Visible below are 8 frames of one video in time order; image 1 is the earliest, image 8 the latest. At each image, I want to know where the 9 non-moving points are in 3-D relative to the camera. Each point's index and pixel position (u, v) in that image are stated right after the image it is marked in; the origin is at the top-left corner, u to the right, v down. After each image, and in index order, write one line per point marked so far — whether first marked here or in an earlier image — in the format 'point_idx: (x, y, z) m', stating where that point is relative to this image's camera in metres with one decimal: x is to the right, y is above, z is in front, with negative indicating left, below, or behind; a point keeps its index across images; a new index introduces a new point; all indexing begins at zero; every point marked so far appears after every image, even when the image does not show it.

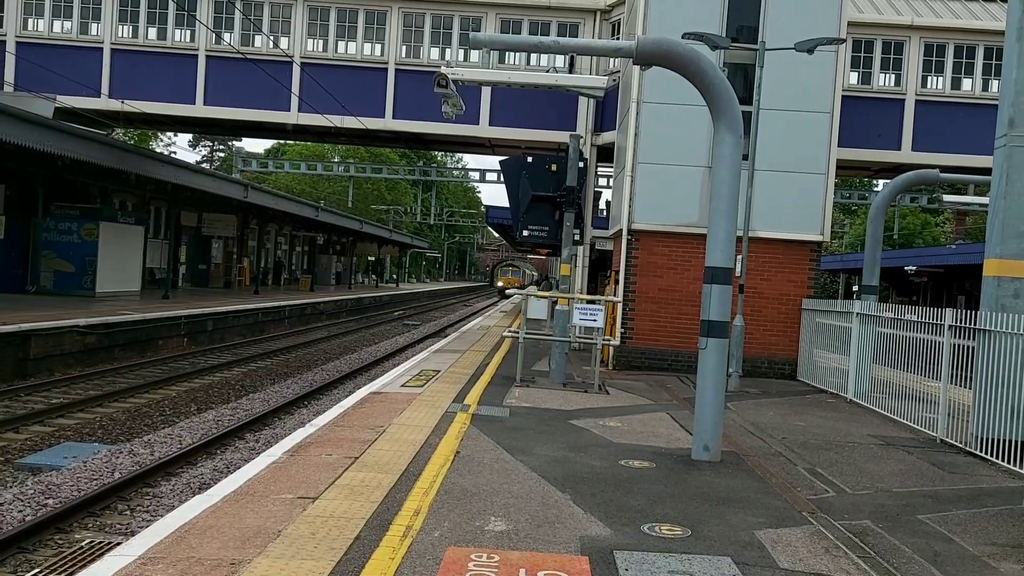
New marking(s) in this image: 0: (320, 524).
0: (-1.2, -1.4, +5.2) m
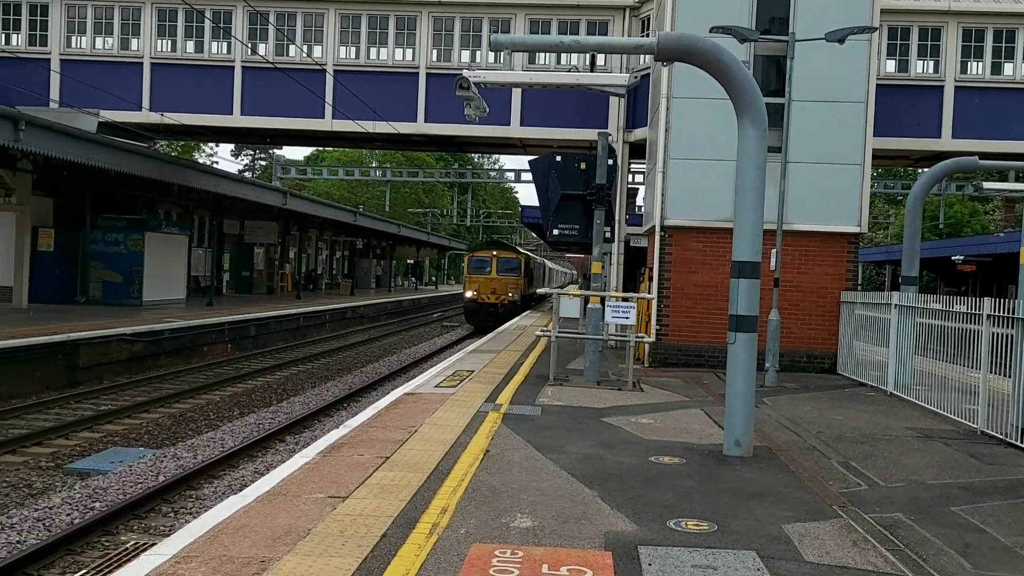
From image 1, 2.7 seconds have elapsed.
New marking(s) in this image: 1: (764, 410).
0: (-1.0, -1.5, +5.4) m
1: (+3.2, -1.6, +11.2) m
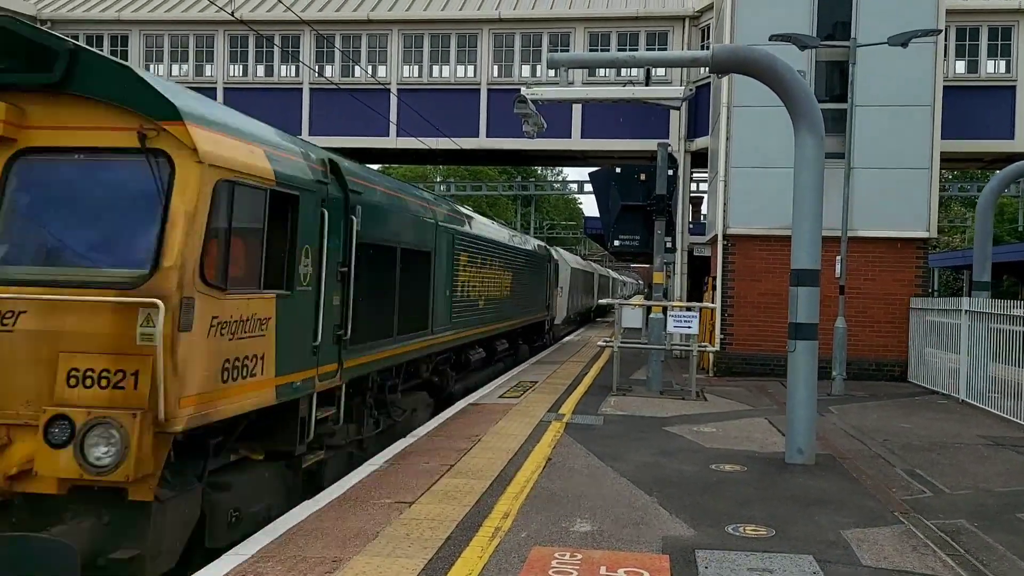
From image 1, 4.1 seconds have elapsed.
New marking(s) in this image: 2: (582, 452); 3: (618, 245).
0: (-0.6, -1.5, +5.6) m
1: (+4.0, -1.7, +11.1) m
2: (+0.7, -1.6, +8.4) m
3: (+1.7, +0.7, +13.7) m
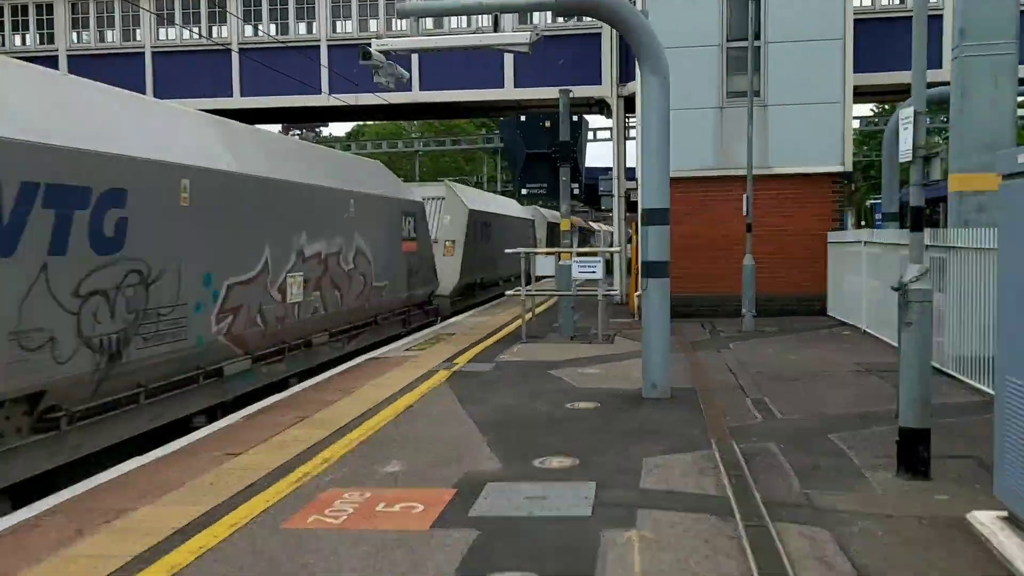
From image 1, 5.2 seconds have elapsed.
0: (-1.9, -1.3, +5.8) m
1: (+2.7, -0.9, +11.3) m
2: (-0.6, -1.1, +8.6) m
3: (+0.2, +1.5, +13.7) m
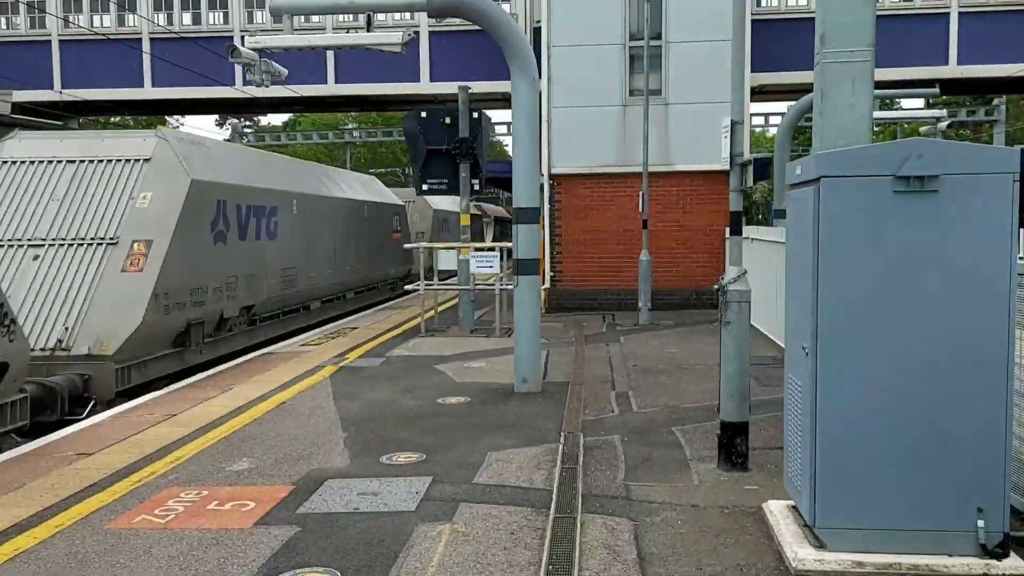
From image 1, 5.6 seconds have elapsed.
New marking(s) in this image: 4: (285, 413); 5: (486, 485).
0: (-3.0, -1.3, +5.8) m
1: (+1.3, -0.8, +11.7) m
2: (-1.9, -1.0, +8.7) m
3: (-1.3, +1.6, +13.9) m
4: (-2.0, -1.1, +7.8) m
5: (-0.2, -1.2, +5.5) m
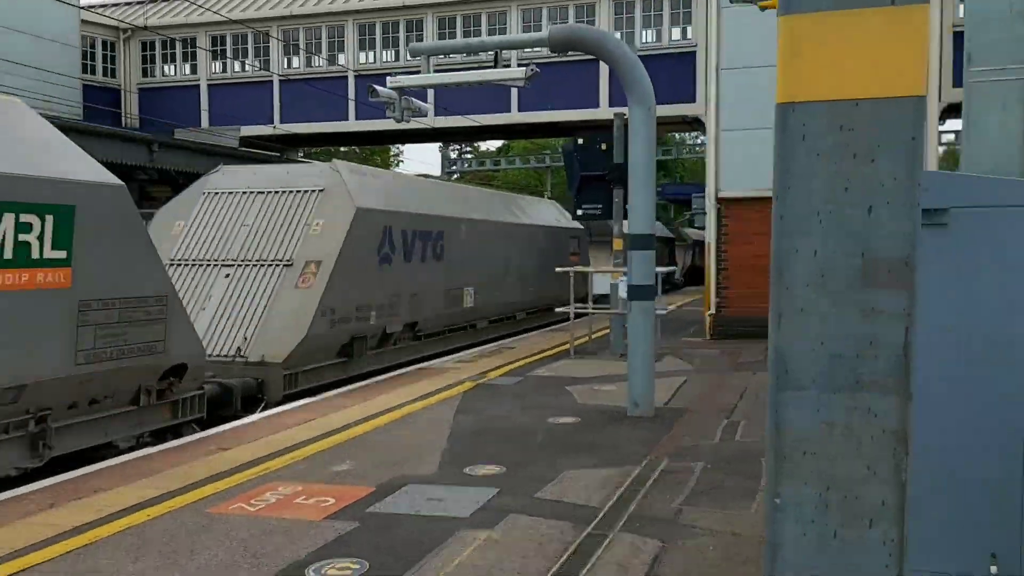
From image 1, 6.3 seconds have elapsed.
0: (-2.4, -1.4, +6.8) m
1: (+3.1, -1.1, +11.4) m
2: (-0.7, -1.3, +9.3) m
3: (+1.2, +1.2, +14.2) m
4: (-1.0, -1.3, +8.5) m
5: (+0.2, -1.4, +5.8) m
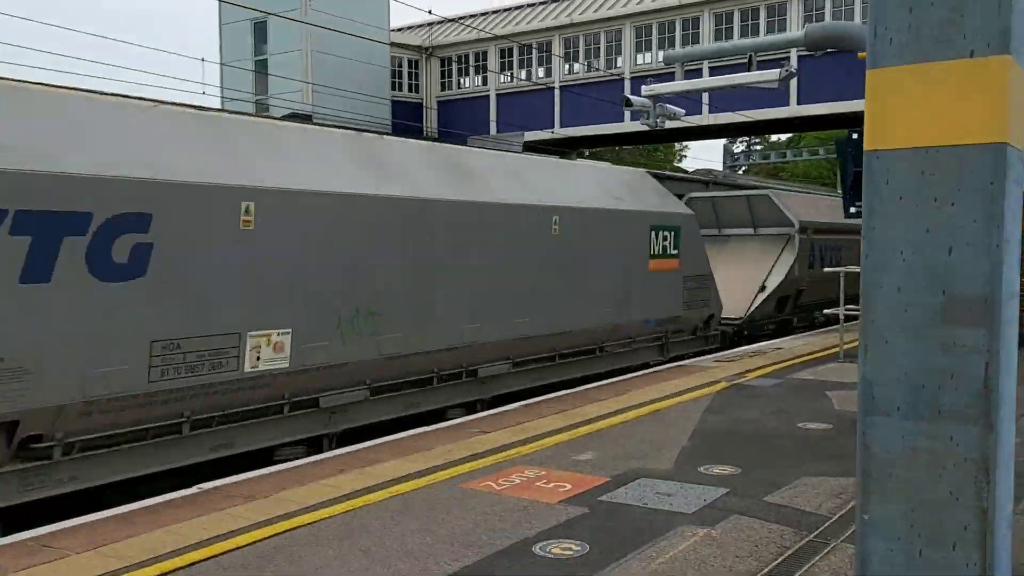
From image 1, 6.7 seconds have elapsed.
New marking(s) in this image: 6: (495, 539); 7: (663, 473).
0: (-0.4, -1.4, +7.6) m
1: (+6.3, -1.2, +10.3) m
2: (+2.0, -1.3, +9.5) m
3: (+5.3, +1.2, +13.6) m
4: (+1.4, -1.3, +8.8) m
5: (+1.7, -1.4, +5.8) m
6: (-0.1, -1.5, +5.2) m
7: (+1.1, -1.4, +6.7) m
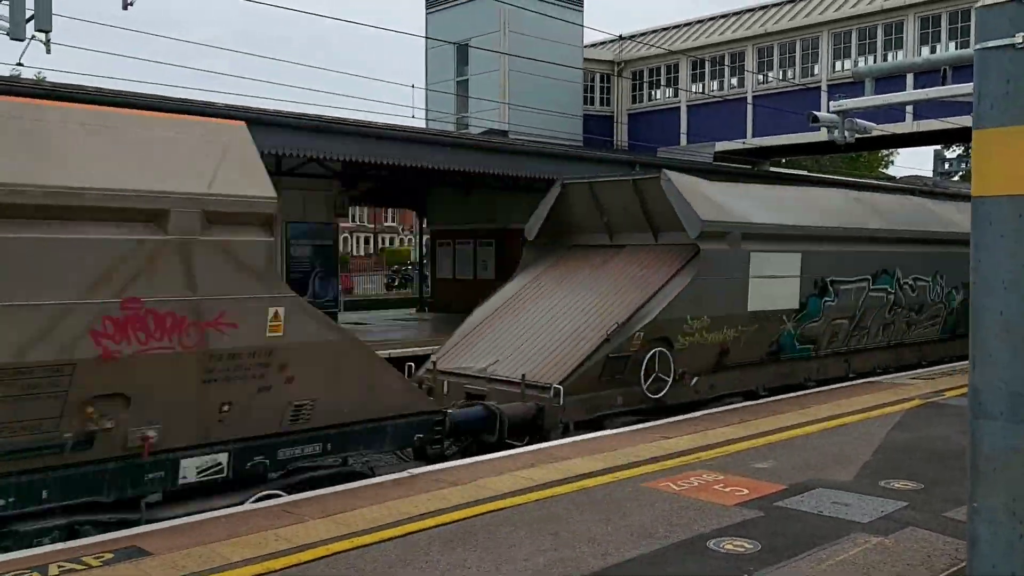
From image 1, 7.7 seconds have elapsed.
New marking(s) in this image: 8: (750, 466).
0: (+1.2, -1.5, +8.1) m
1: (+8.4, -1.4, +9.2) m
2: (+4.0, -1.4, +9.4) m
3: (+8.2, +0.9, +12.7) m
4: (+3.3, -1.5, +8.9) m
5: (+3.0, -1.6, +5.9) m
6: (+1.0, -1.6, +5.7) m
7: (+2.6, -1.5, +6.9) m
8: (+2.0, -1.5, +7.5) m
